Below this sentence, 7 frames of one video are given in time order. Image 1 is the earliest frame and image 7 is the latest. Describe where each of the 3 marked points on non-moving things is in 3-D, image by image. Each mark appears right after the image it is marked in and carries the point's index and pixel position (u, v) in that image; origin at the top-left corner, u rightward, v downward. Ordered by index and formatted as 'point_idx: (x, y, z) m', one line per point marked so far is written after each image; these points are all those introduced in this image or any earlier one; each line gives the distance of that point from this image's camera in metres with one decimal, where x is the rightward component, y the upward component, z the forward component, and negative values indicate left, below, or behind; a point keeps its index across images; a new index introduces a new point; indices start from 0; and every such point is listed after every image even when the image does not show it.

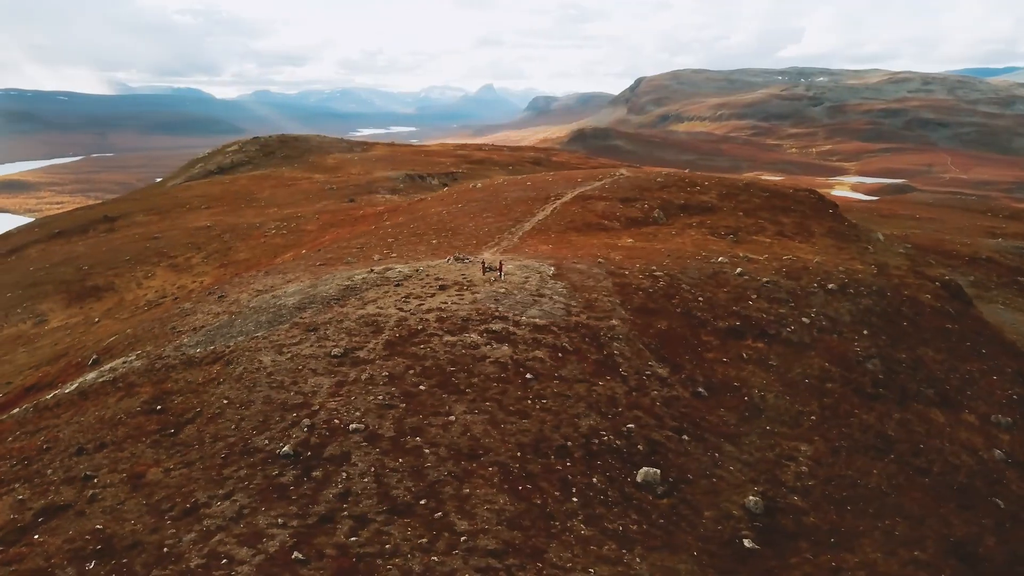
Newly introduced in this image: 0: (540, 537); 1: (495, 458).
0: (+0.6, -5.0, +17.0) m
1: (-0.4, -3.9, +19.4) m
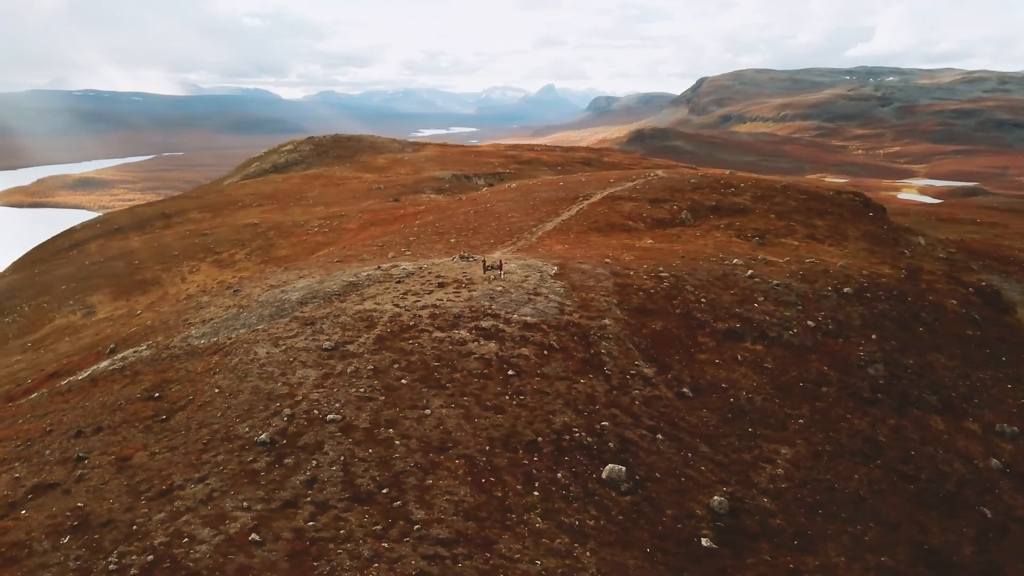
0: (-0.4, -4.9, +17.4) m
1: (-1.2, -3.8, +19.9) m
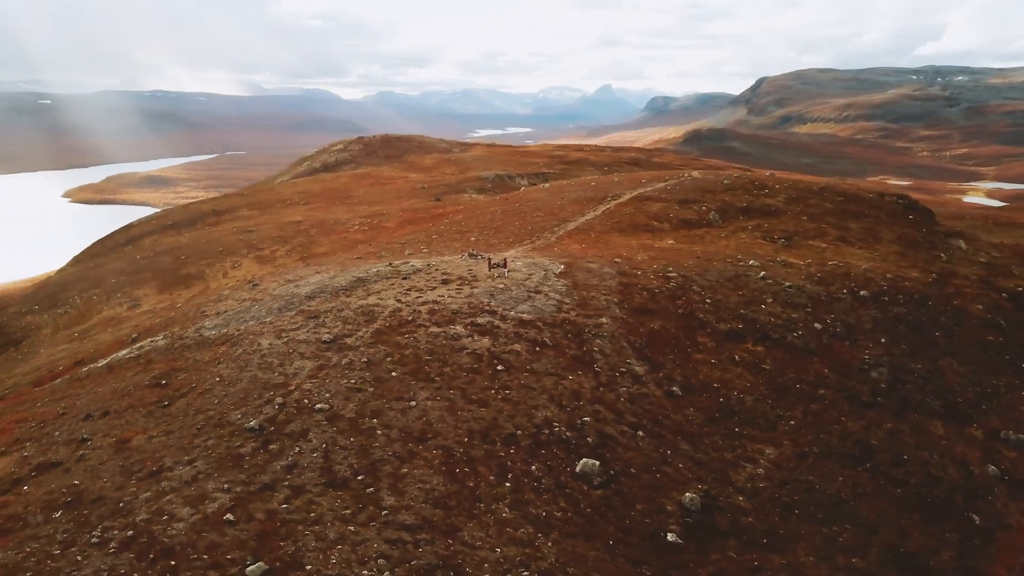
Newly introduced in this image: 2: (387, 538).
0: (-1.1, -4.8, +17.9) m
1: (-1.7, -3.7, +20.5) m
2: (-2.5, -5.0, +16.8) m
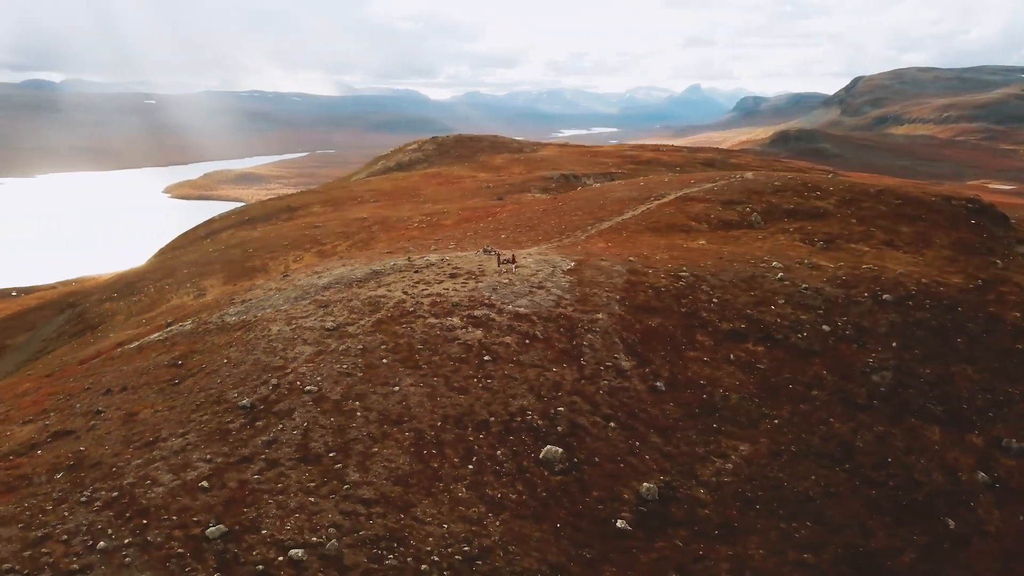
0: (-2.1, -4.6, +19.0) m
1: (-2.5, -3.5, +21.6) m
2: (-3.6, -4.7, +18.1) m
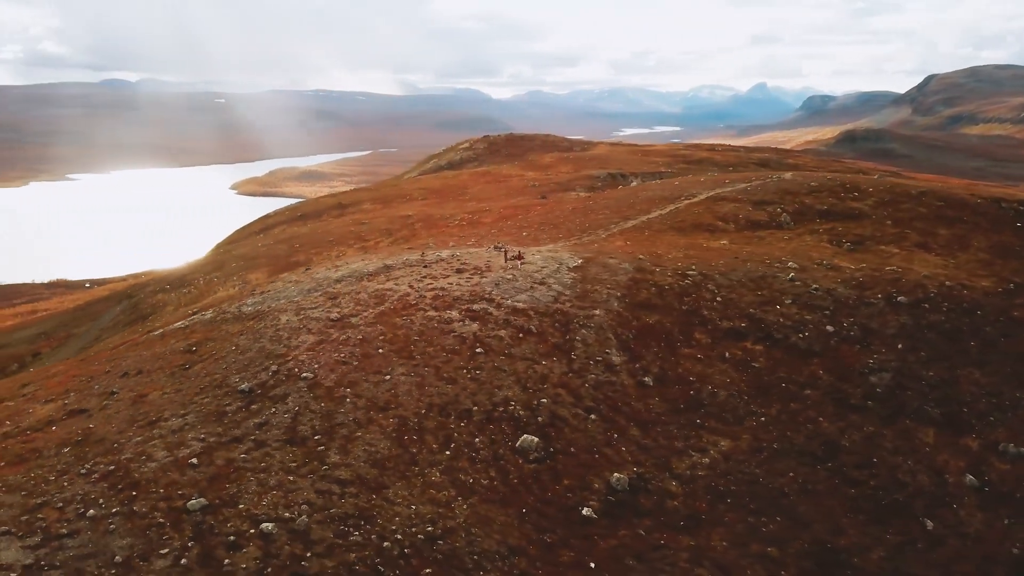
0: (-2.8, -4.4, +19.9) m
1: (-3.0, -3.3, +22.5) m
2: (-4.4, -4.5, +19.1) m
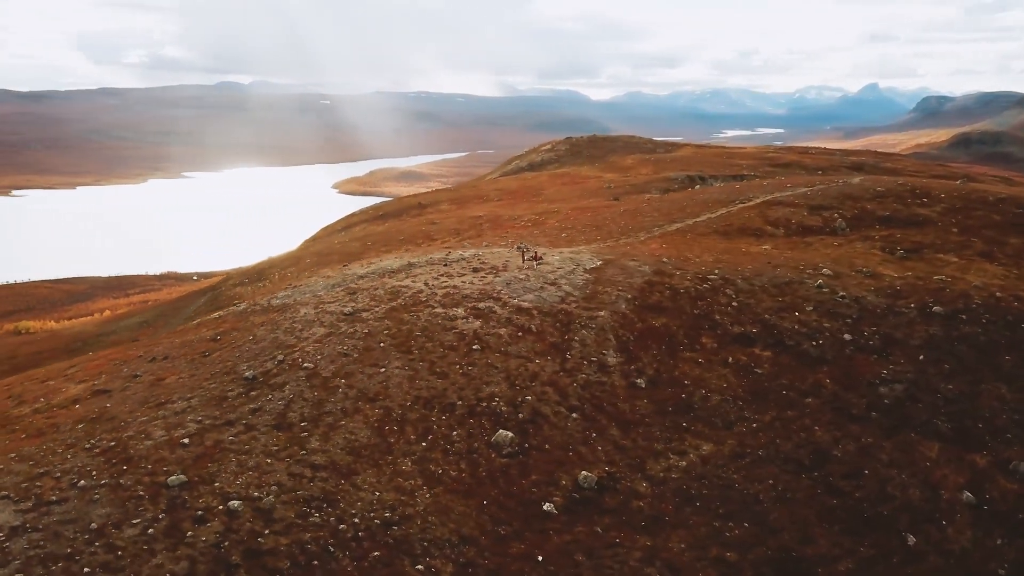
0: (-3.6, -4.3, +20.9) m
1: (-3.5, -3.2, +23.5) m
2: (-5.3, -4.4, +20.2) m
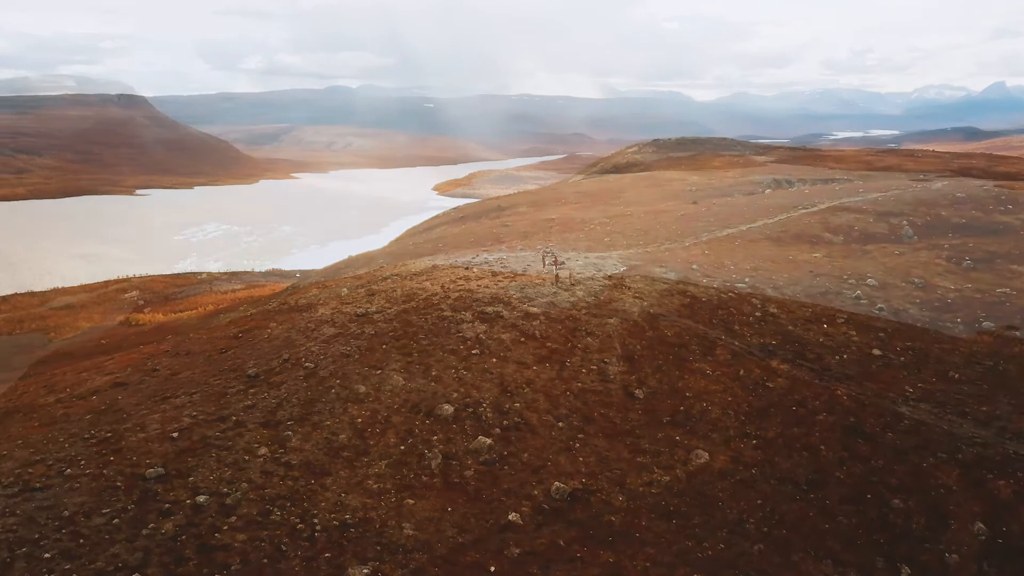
0: (-4.3, -4.4, +21.1) m
1: (-3.8, -3.3, +23.6) m
2: (-6.0, -4.4, +20.6) m
